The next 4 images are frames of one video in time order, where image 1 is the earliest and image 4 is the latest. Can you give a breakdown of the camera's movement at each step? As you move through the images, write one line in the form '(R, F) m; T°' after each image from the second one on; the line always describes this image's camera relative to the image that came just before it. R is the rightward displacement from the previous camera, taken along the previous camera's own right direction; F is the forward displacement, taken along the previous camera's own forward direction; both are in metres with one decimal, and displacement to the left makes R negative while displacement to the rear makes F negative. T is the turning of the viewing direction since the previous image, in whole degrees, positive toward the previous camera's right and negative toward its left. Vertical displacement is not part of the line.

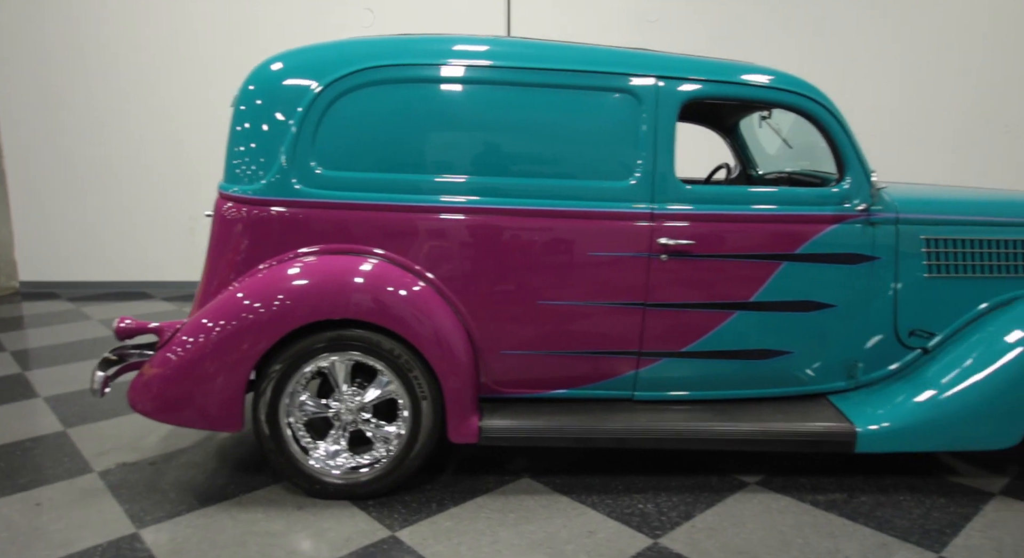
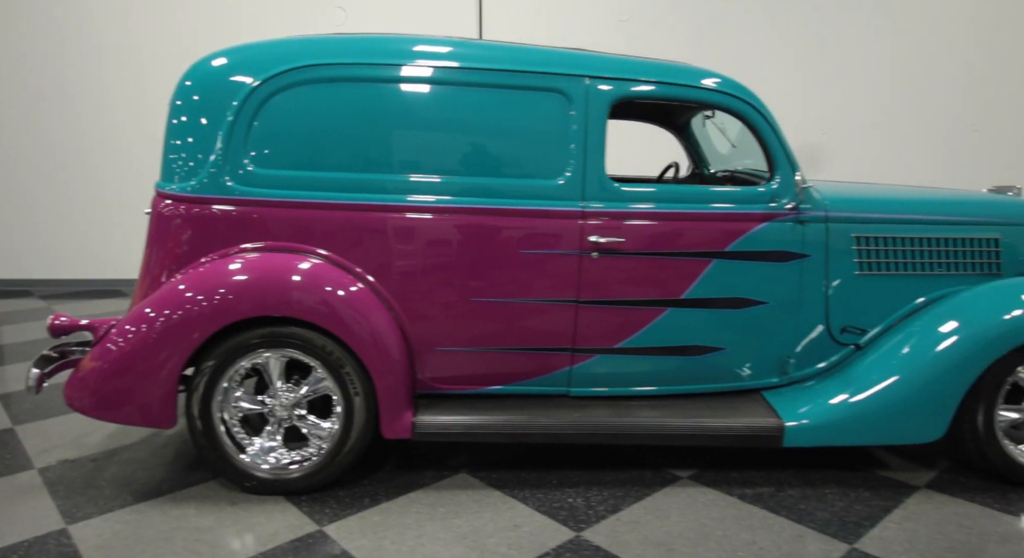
(+0.2, 0.0) m; +1°
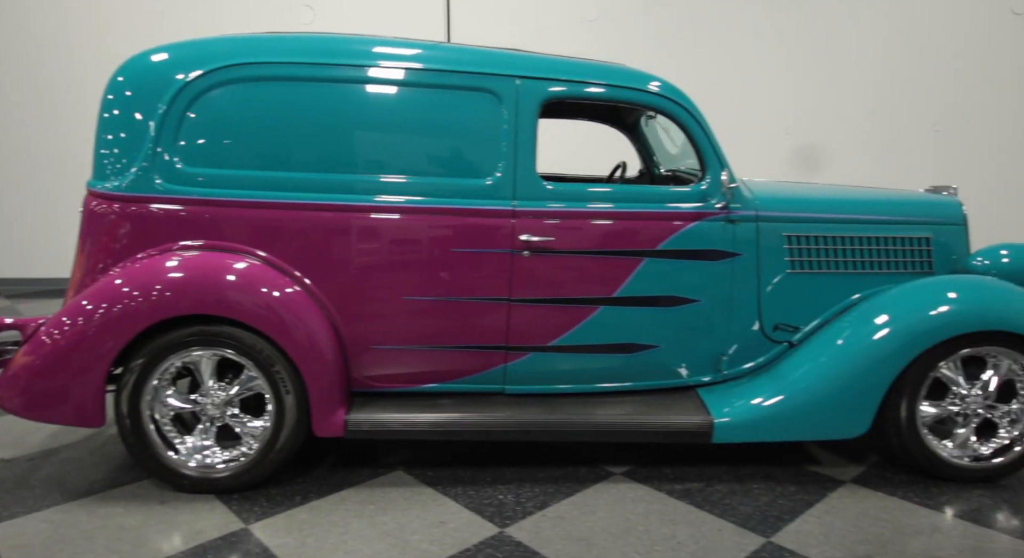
(+0.2, 0.0) m; +1°
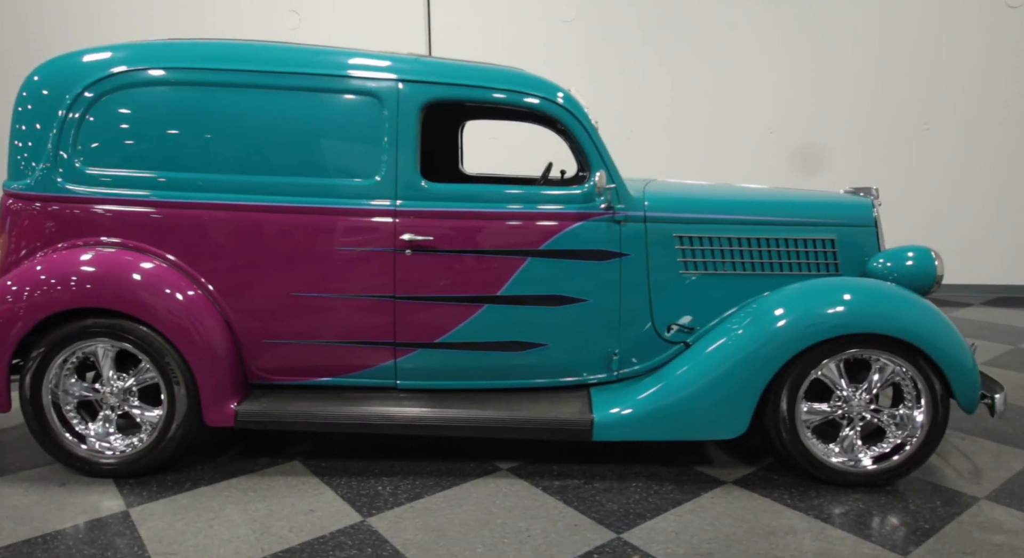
(+0.5, 0.0) m; -3°
